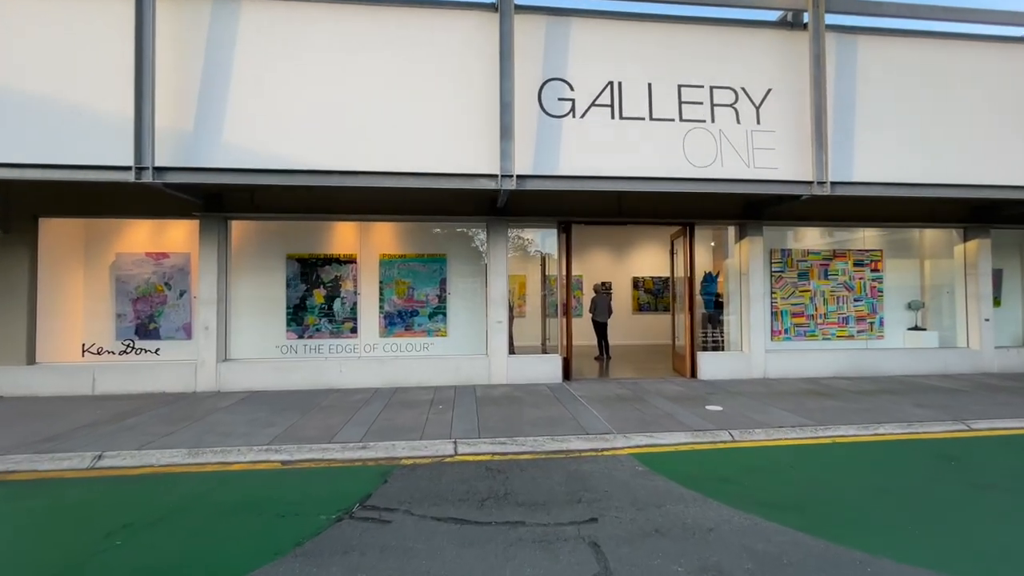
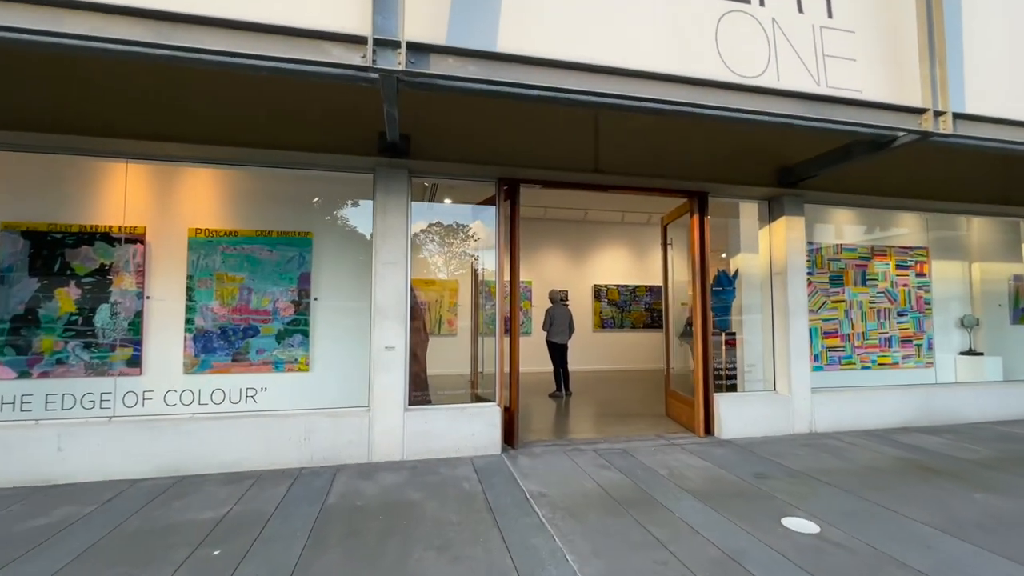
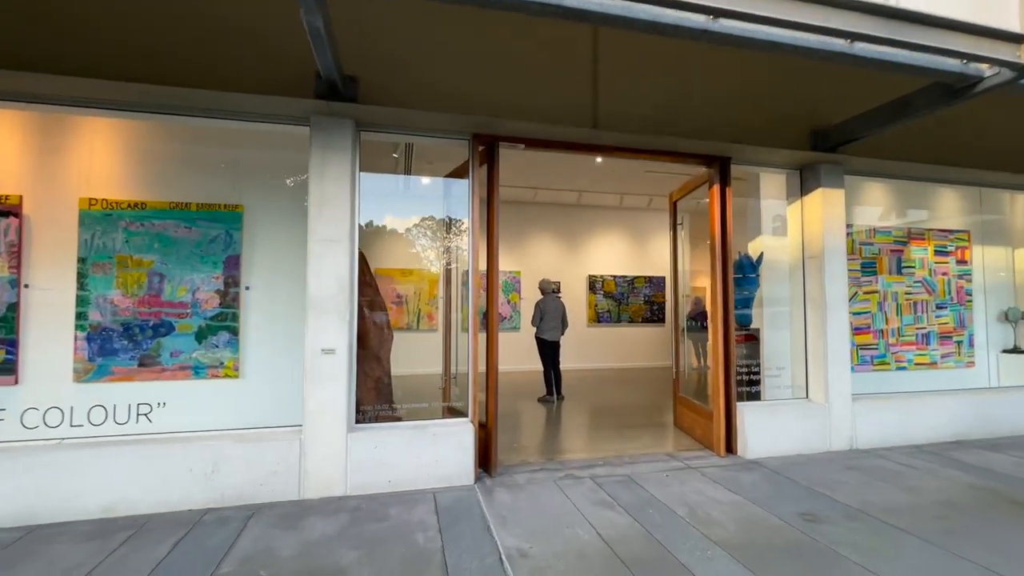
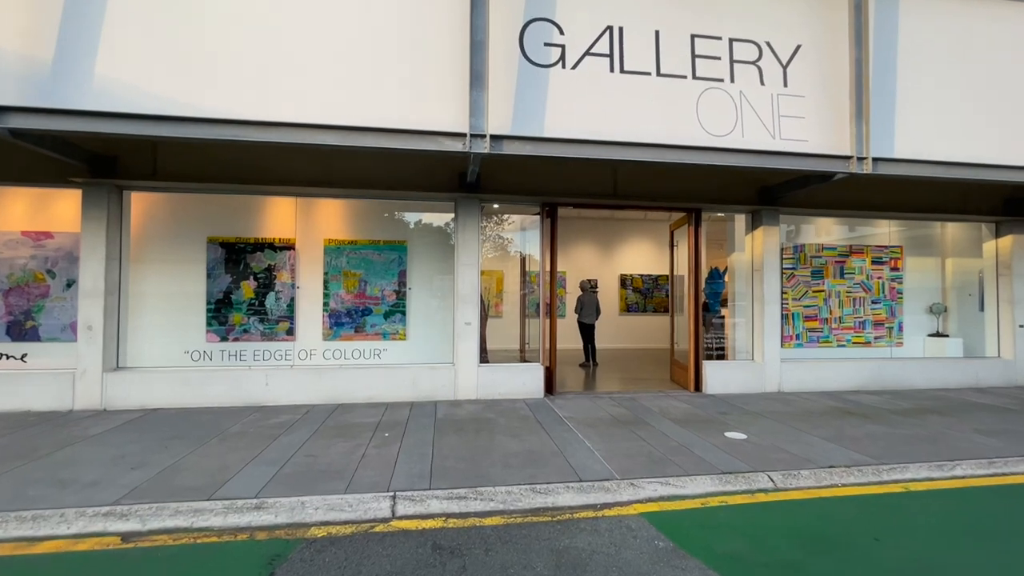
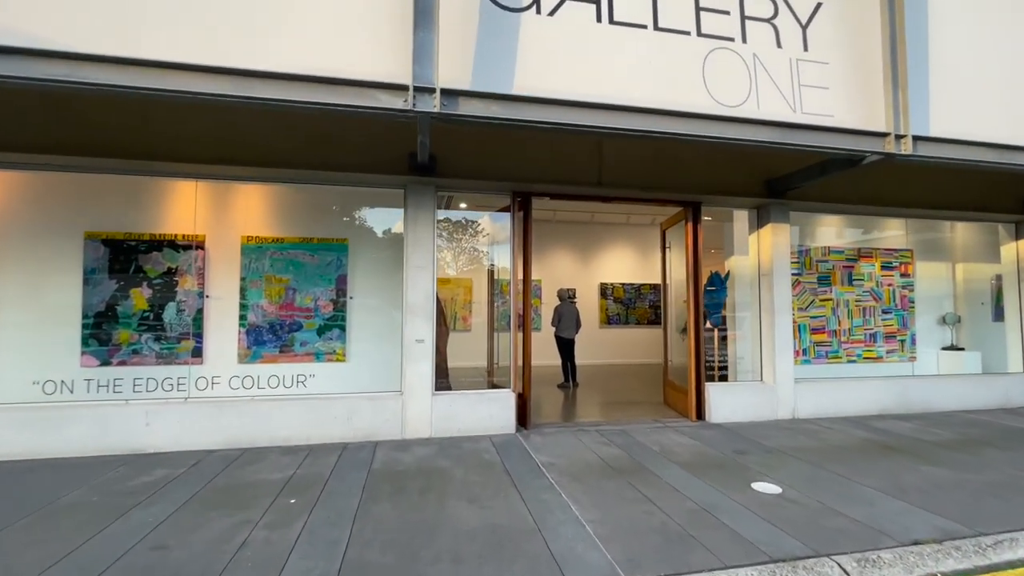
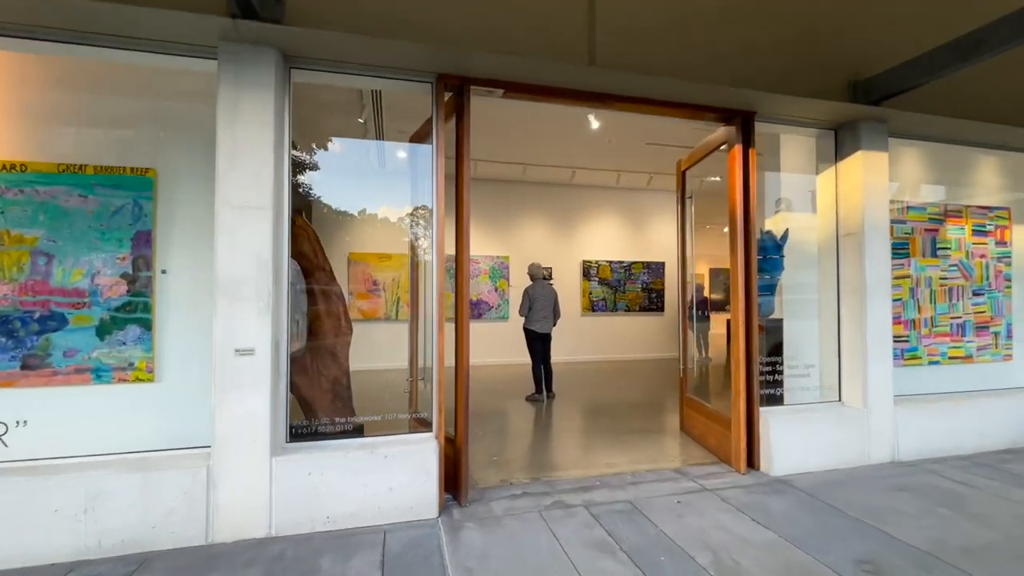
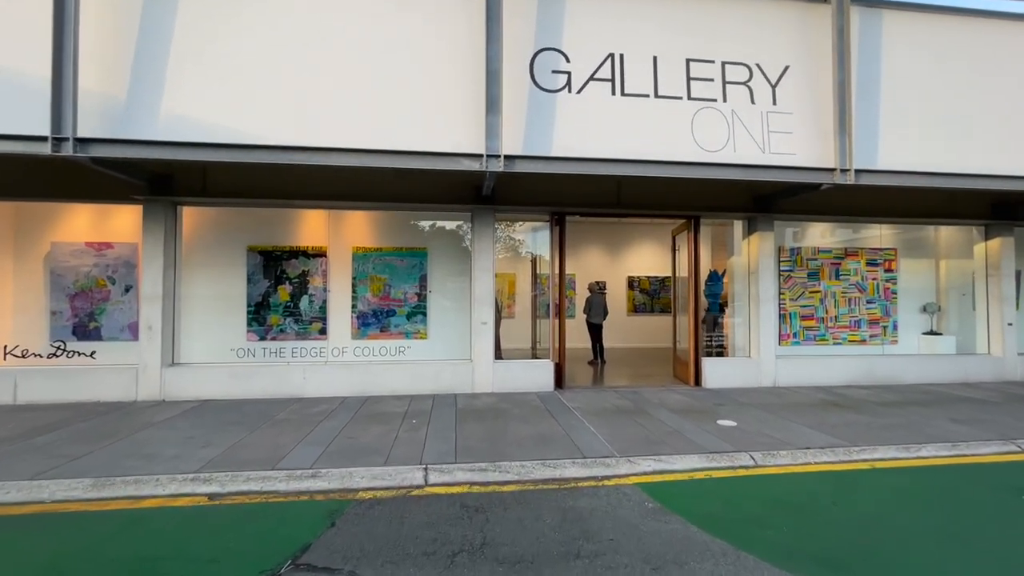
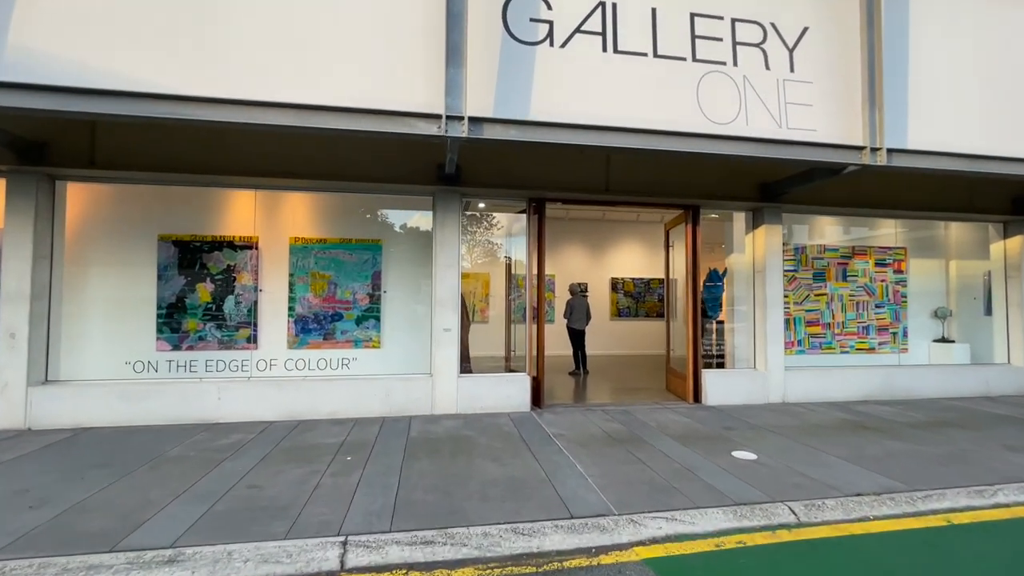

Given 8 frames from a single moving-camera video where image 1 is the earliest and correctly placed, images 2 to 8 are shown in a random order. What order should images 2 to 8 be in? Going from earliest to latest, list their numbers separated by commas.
7, 4, 8, 5, 2, 3, 6
